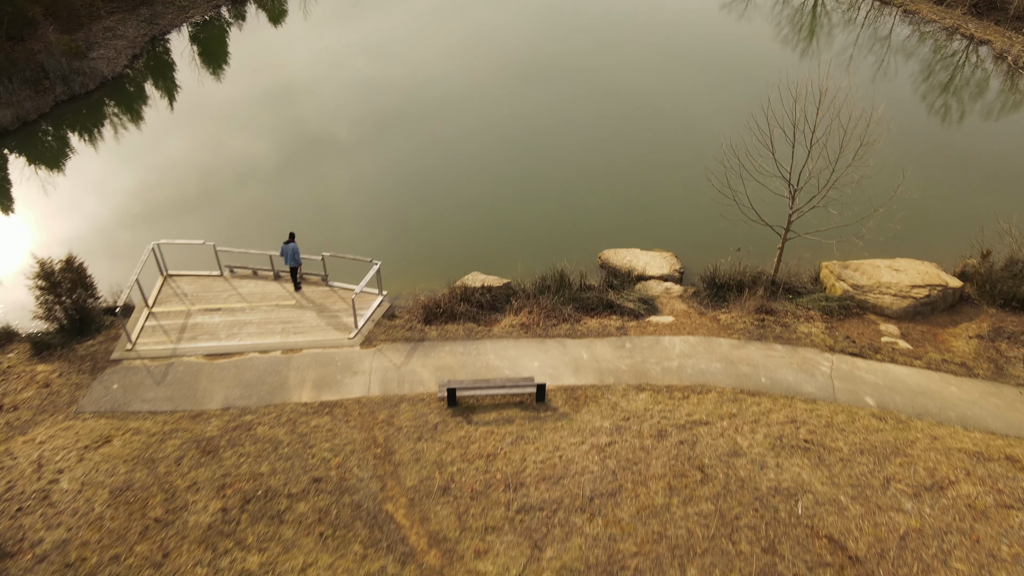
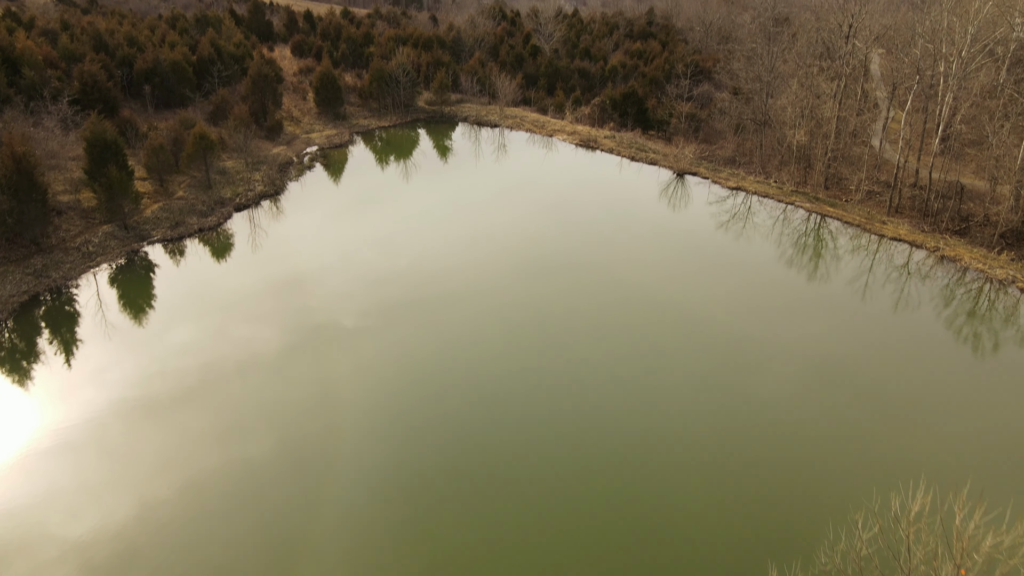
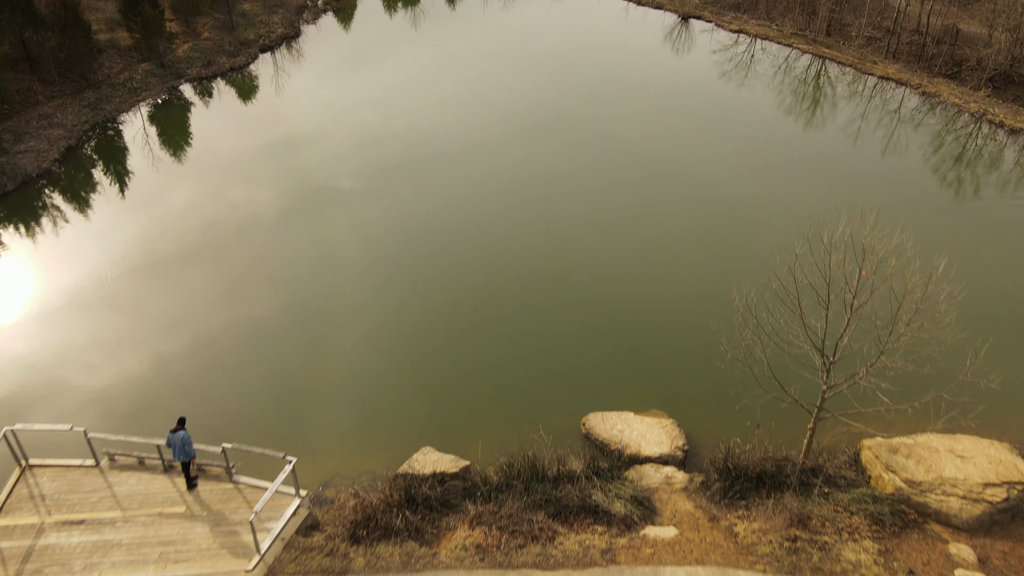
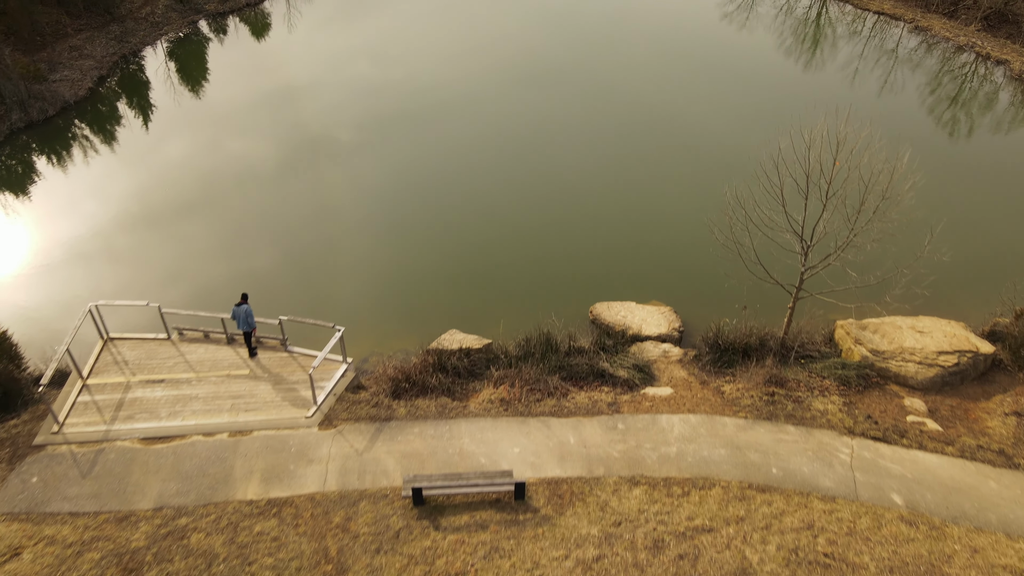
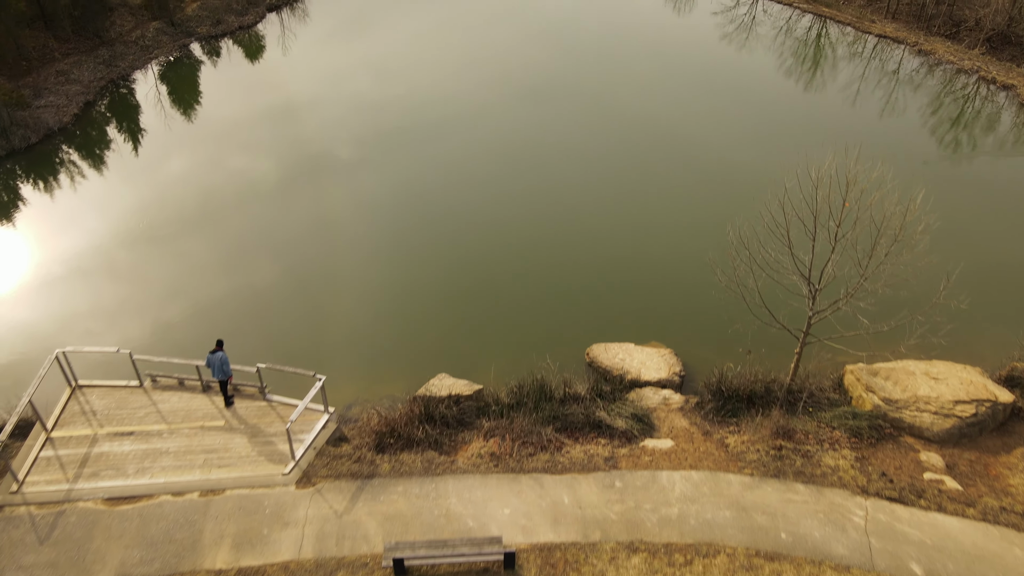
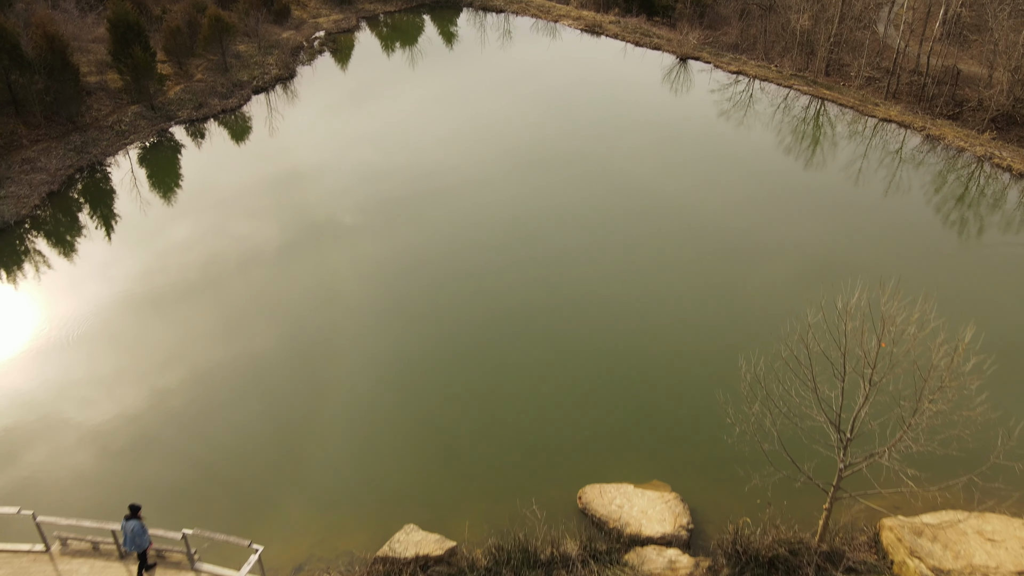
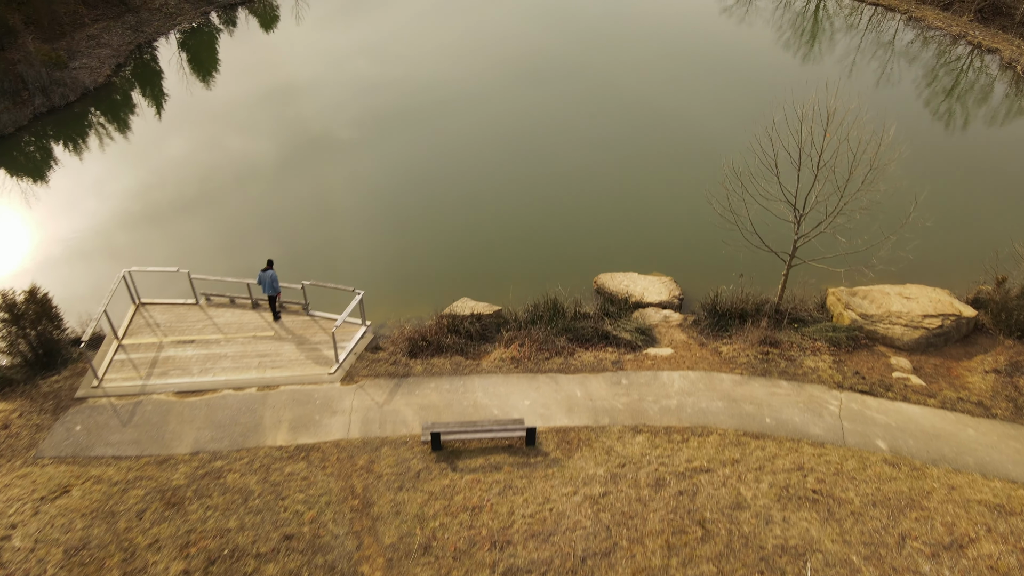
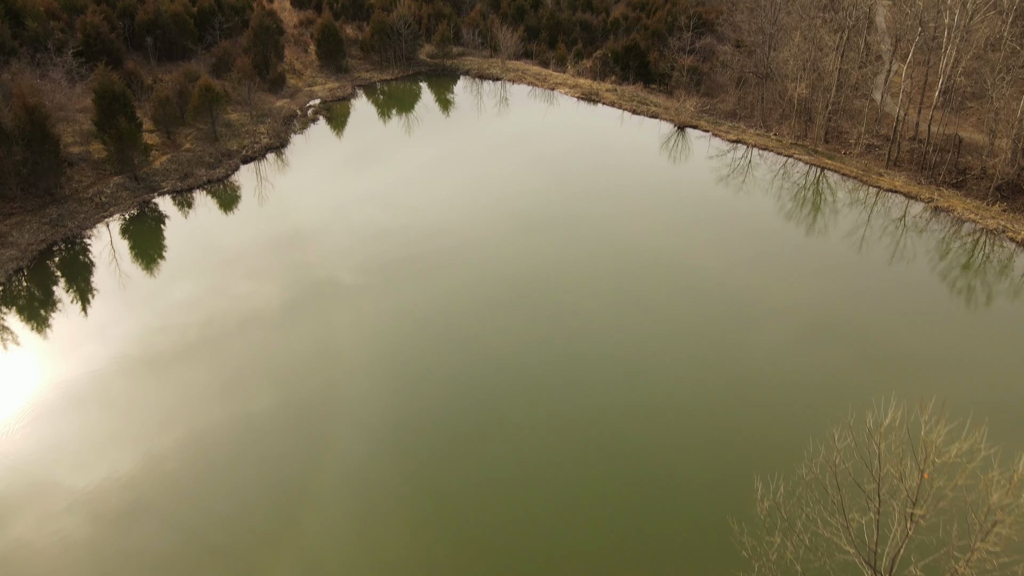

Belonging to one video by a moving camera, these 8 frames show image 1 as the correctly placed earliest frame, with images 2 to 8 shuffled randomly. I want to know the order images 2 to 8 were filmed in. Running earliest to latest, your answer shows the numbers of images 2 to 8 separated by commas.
7, 4, 5, 3, 6, 8, 2
